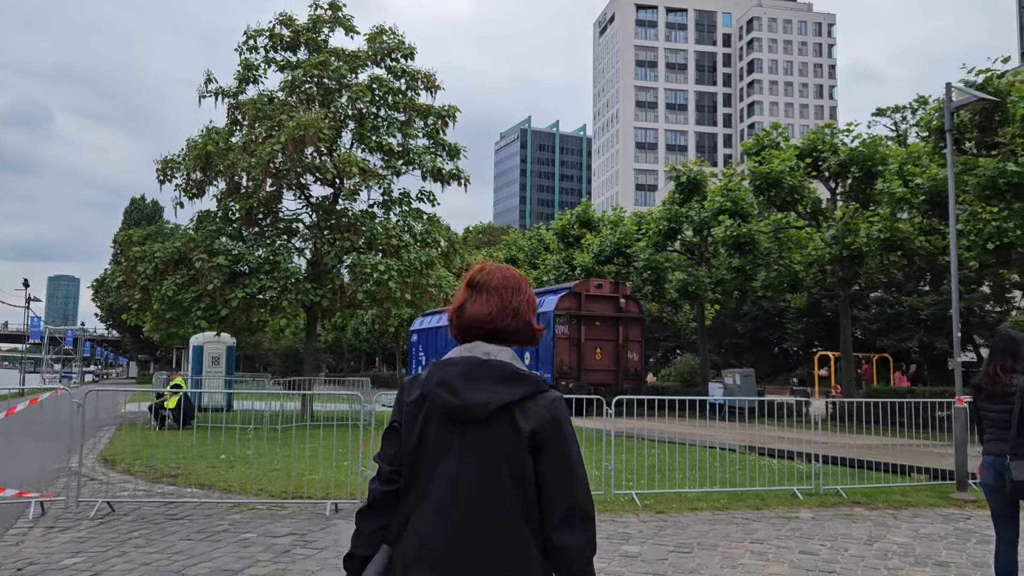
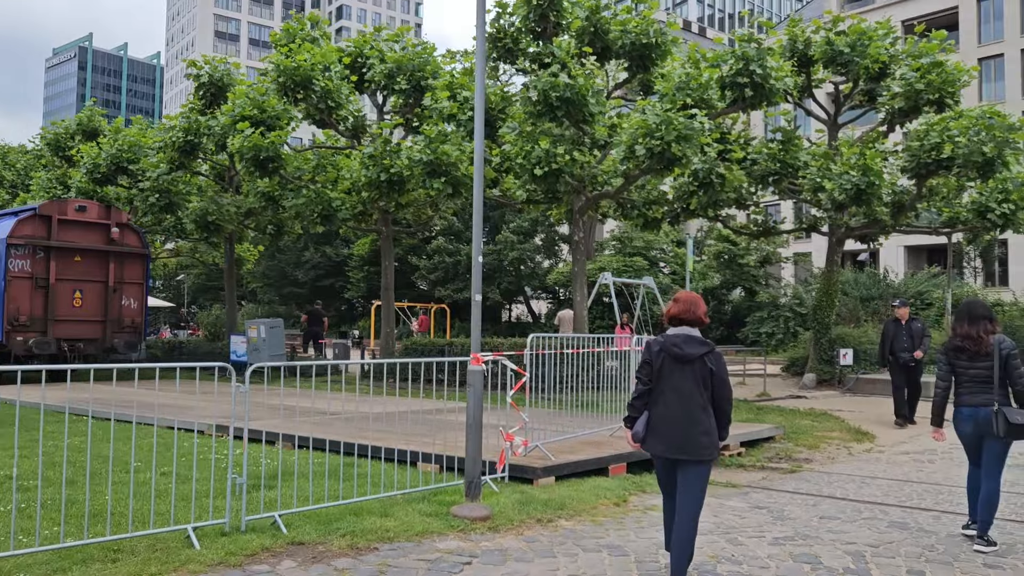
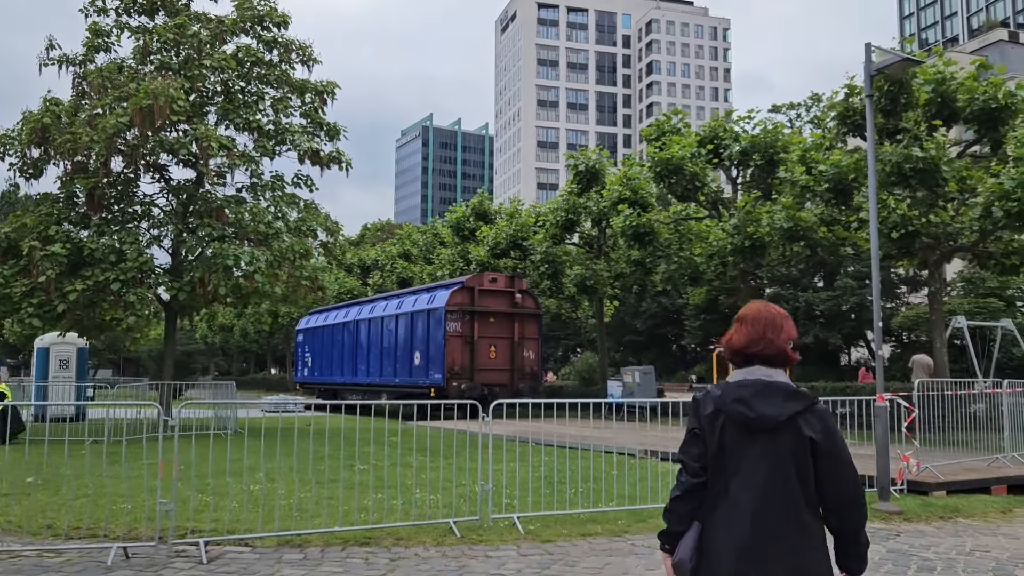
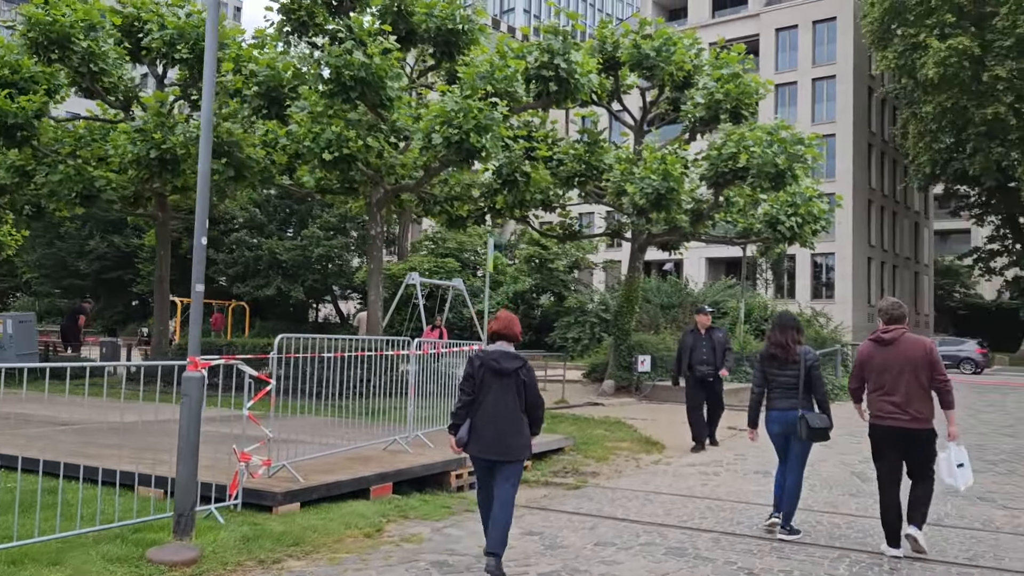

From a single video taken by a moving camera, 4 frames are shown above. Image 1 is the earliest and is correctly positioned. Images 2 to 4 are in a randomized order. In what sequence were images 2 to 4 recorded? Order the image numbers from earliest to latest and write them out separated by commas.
3, 2, 4
